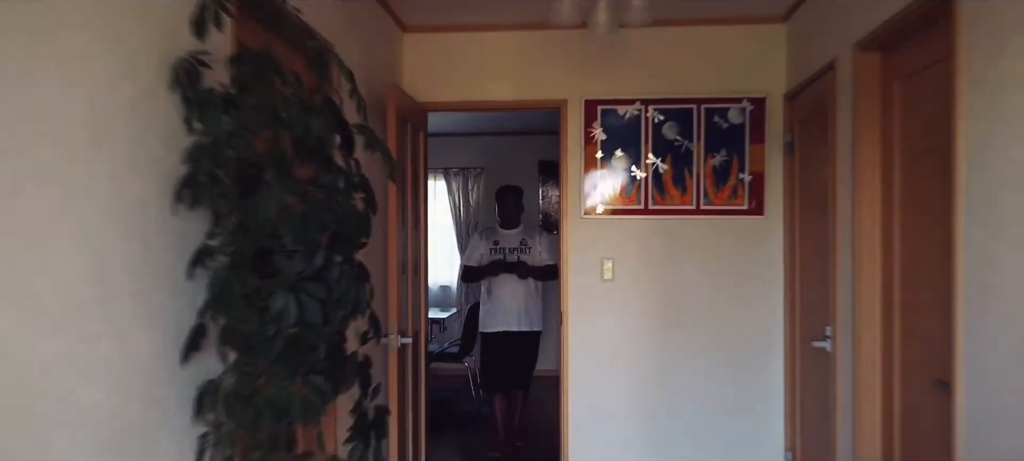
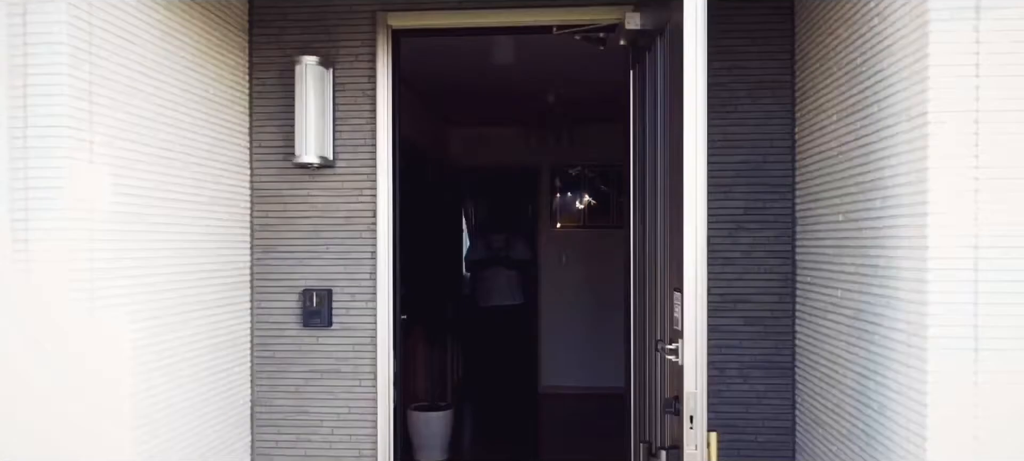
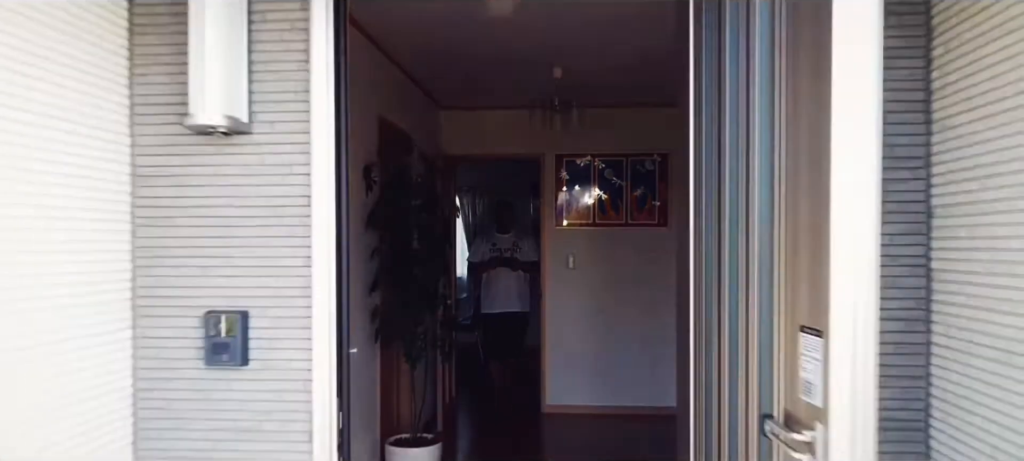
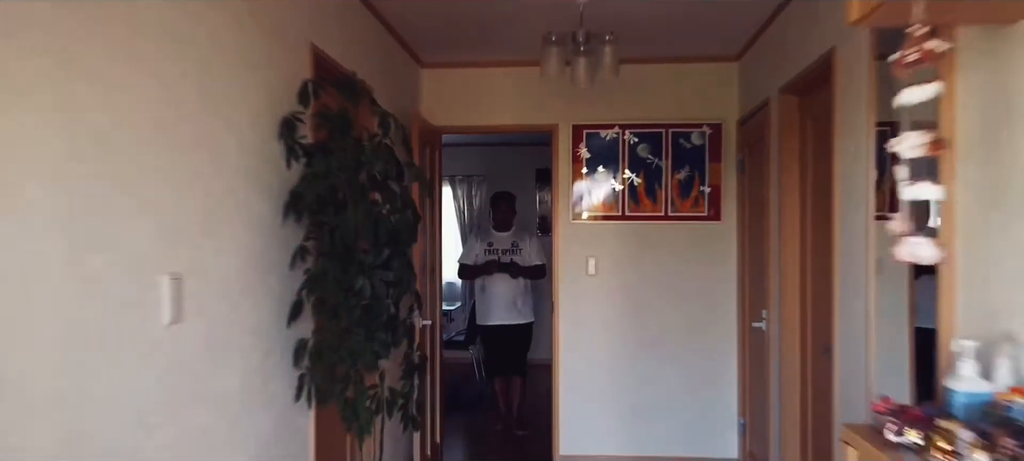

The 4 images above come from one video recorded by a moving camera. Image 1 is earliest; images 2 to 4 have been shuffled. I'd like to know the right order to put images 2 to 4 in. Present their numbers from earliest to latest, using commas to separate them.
4, 3, 2
